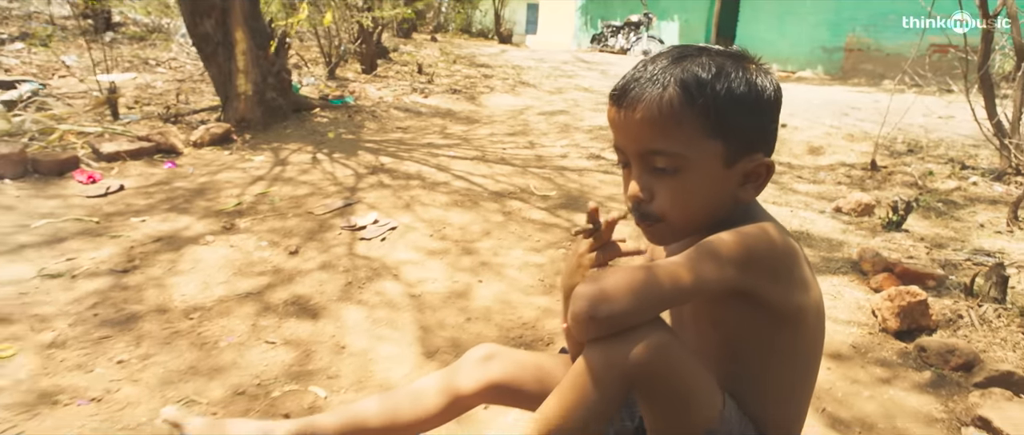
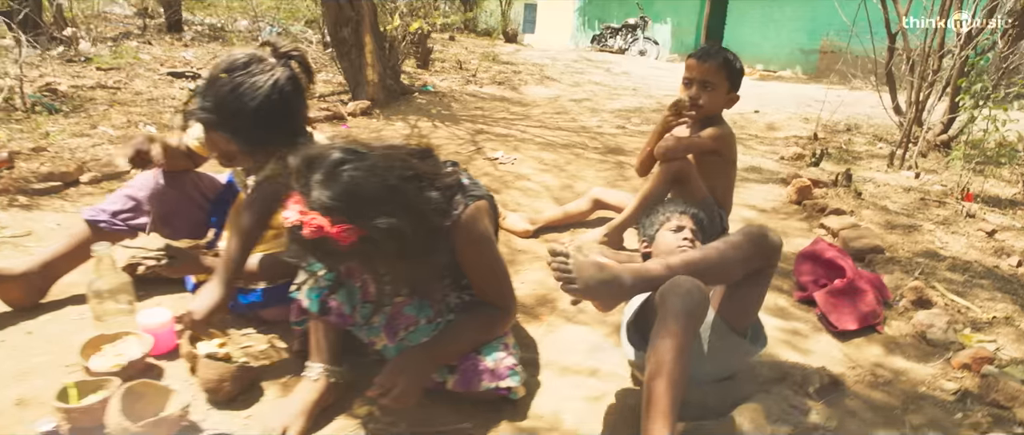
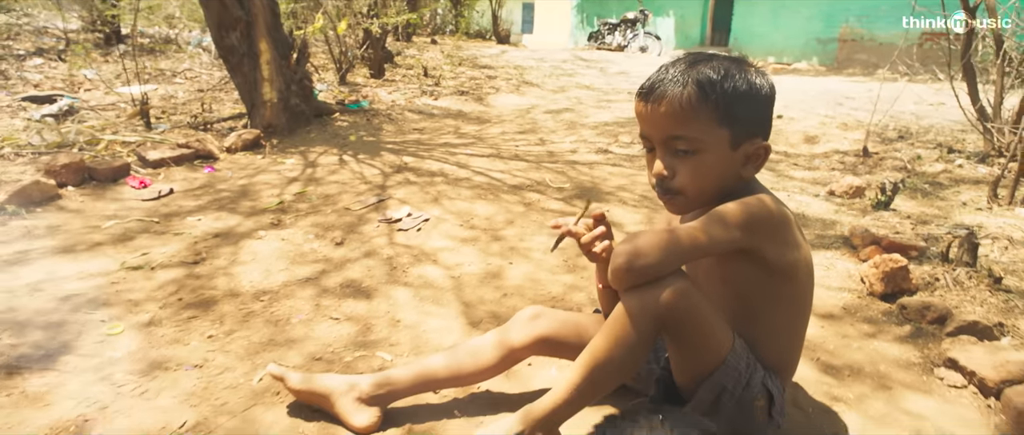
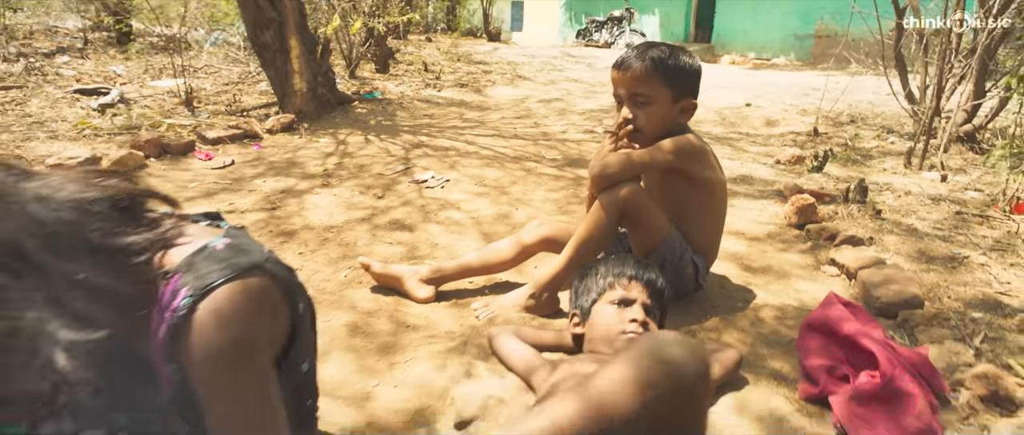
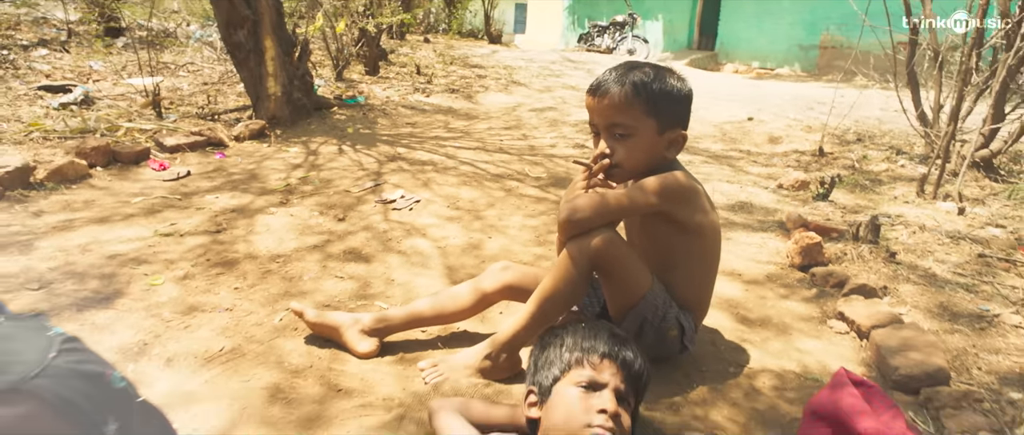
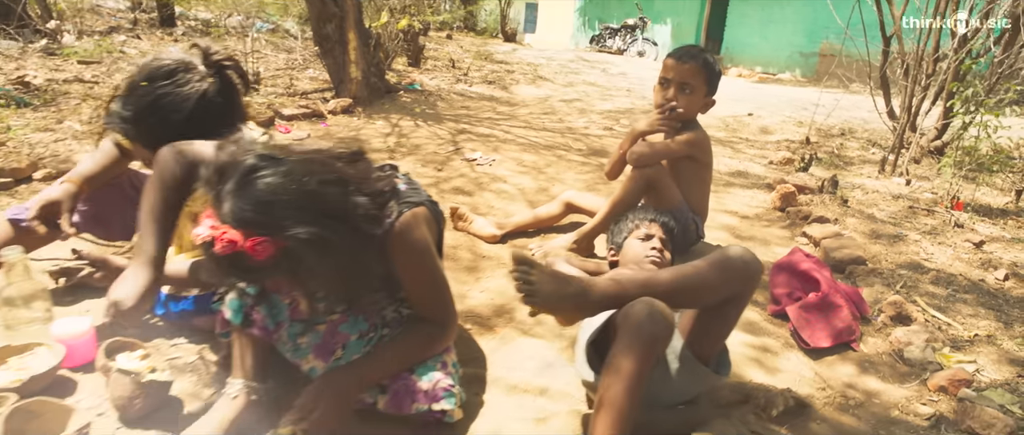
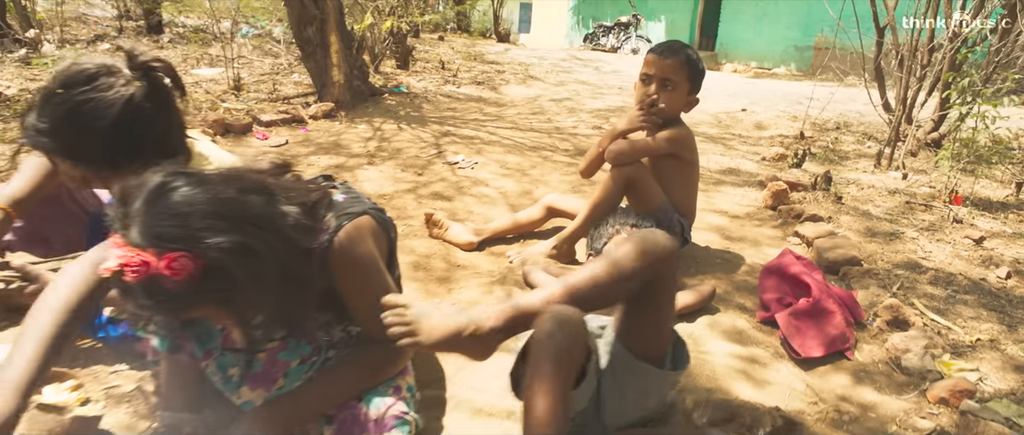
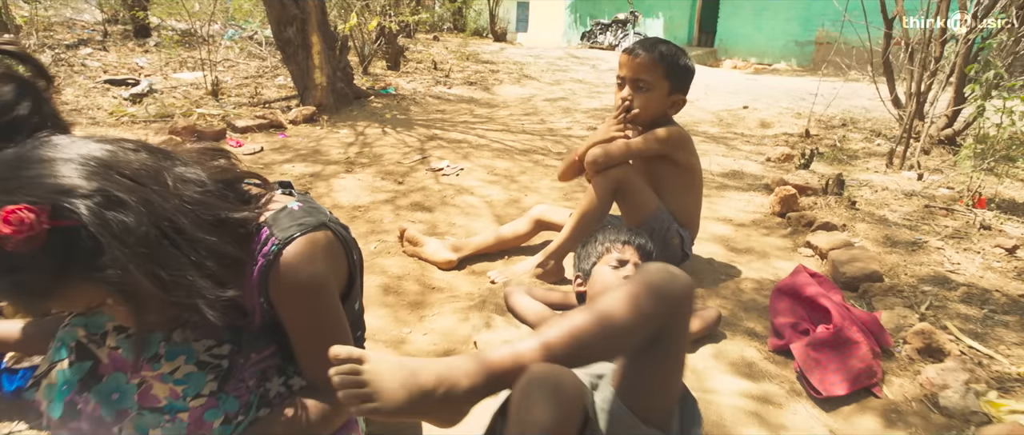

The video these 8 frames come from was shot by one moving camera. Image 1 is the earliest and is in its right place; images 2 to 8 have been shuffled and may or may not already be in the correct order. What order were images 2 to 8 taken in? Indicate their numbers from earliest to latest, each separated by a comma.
3, 5, 4, 8, 7, 6, 2
